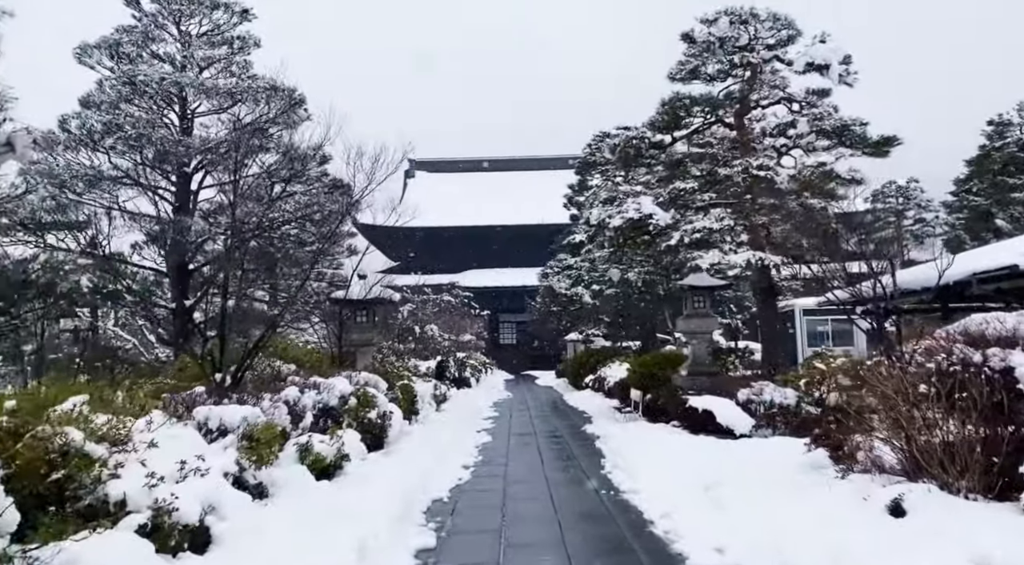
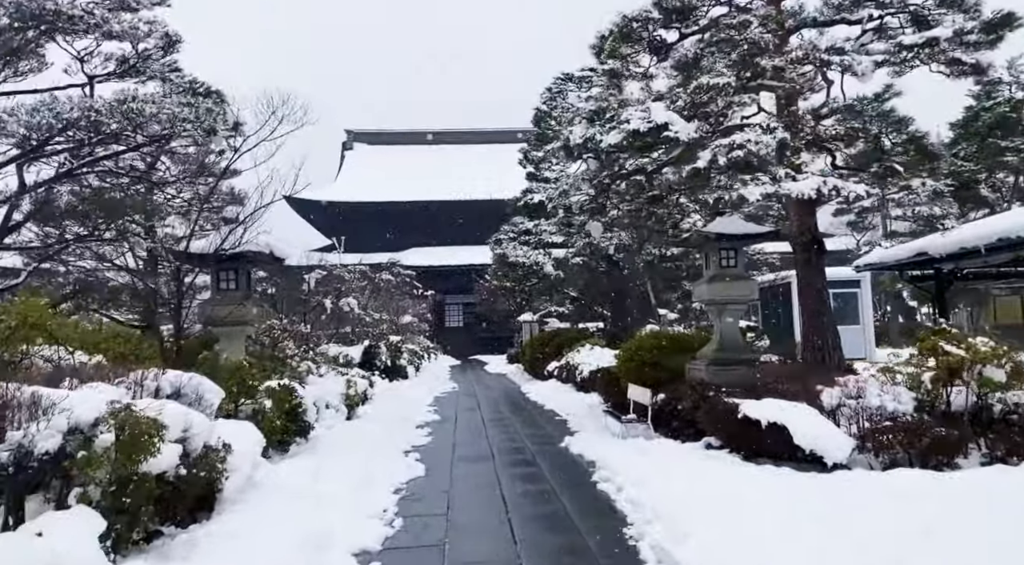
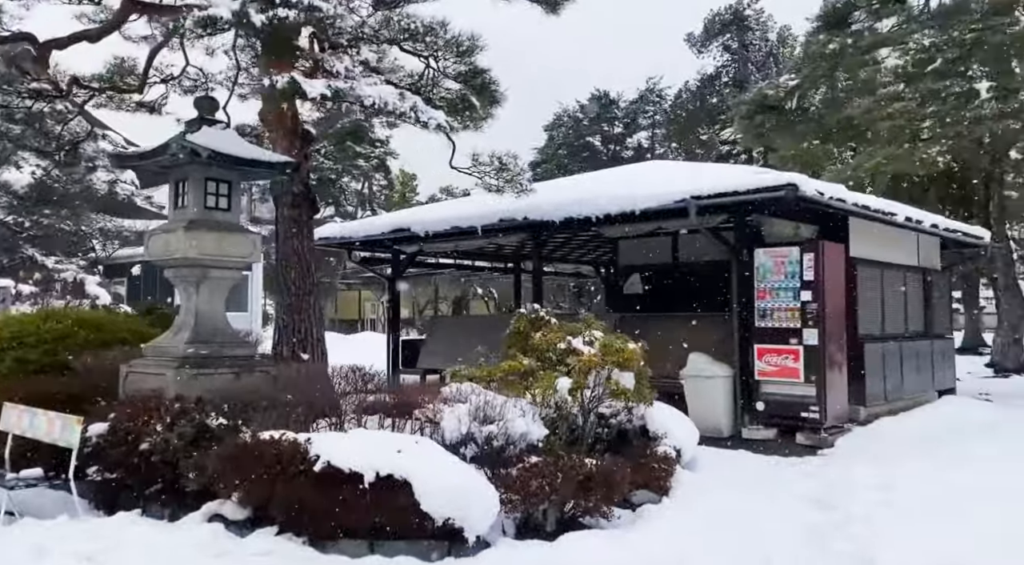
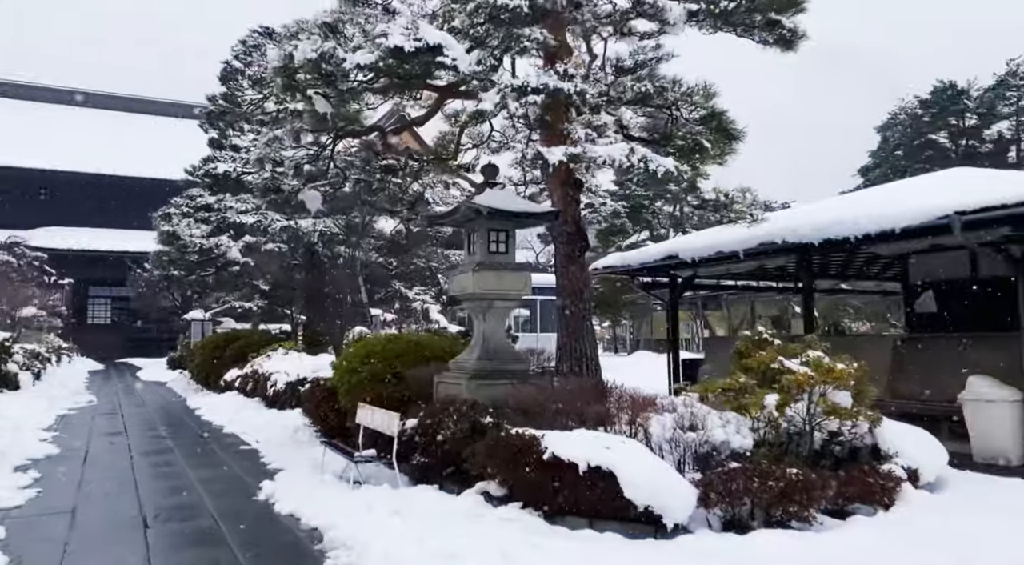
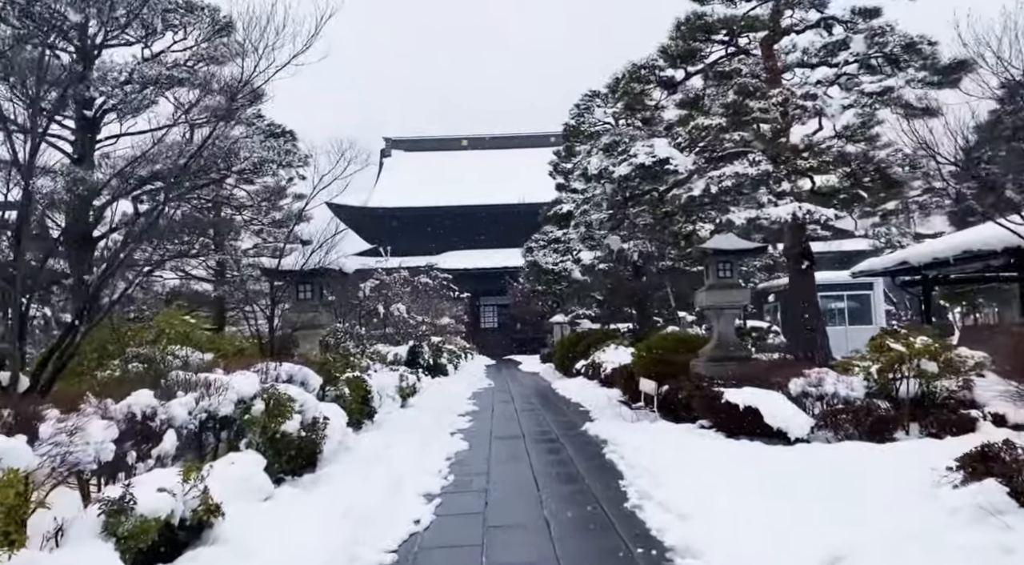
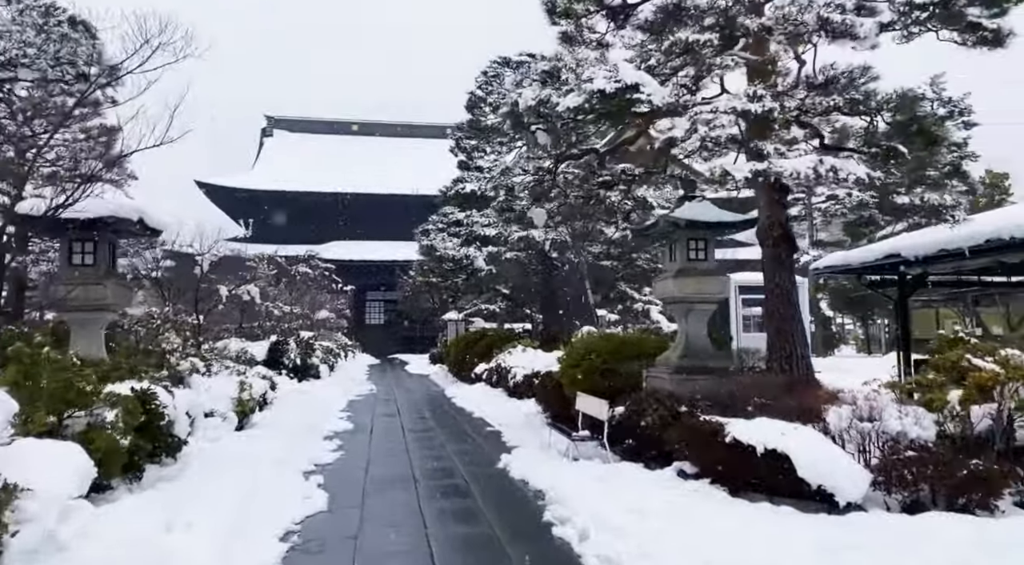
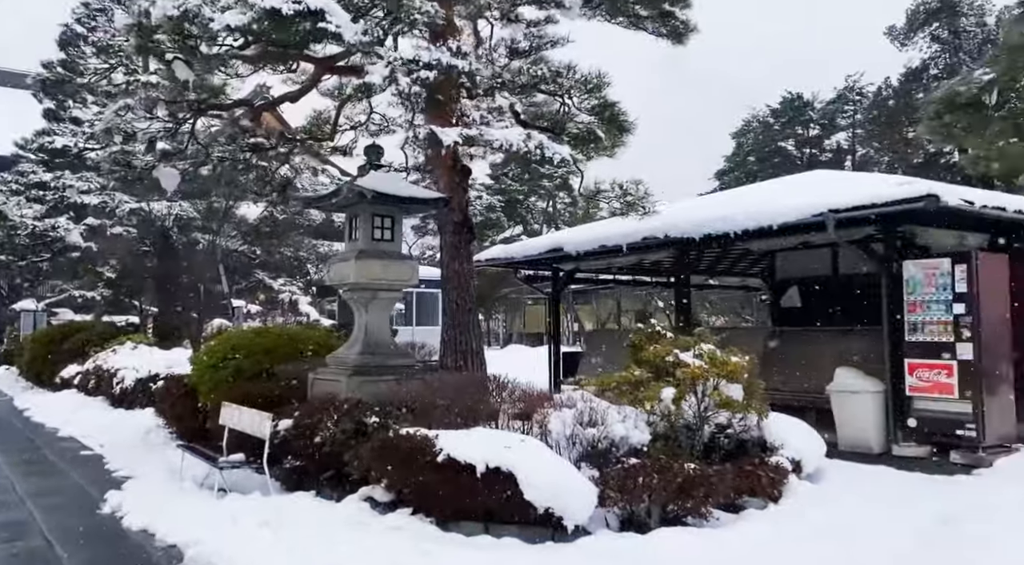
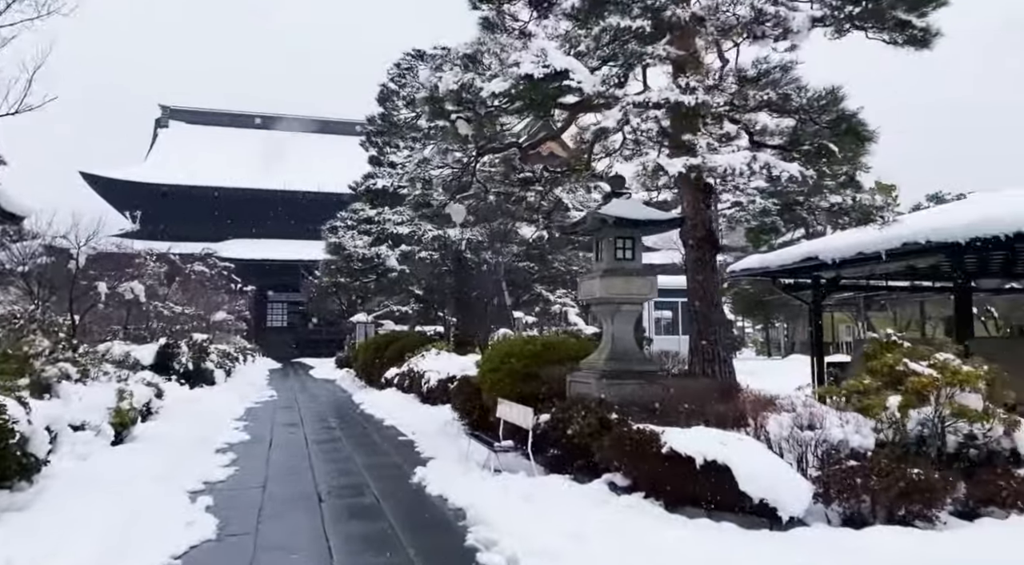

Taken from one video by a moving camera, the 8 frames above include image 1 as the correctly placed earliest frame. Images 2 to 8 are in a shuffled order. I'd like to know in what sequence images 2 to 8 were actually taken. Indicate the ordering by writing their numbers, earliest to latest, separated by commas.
5, 2, 6, 8, 4, 7, 3
